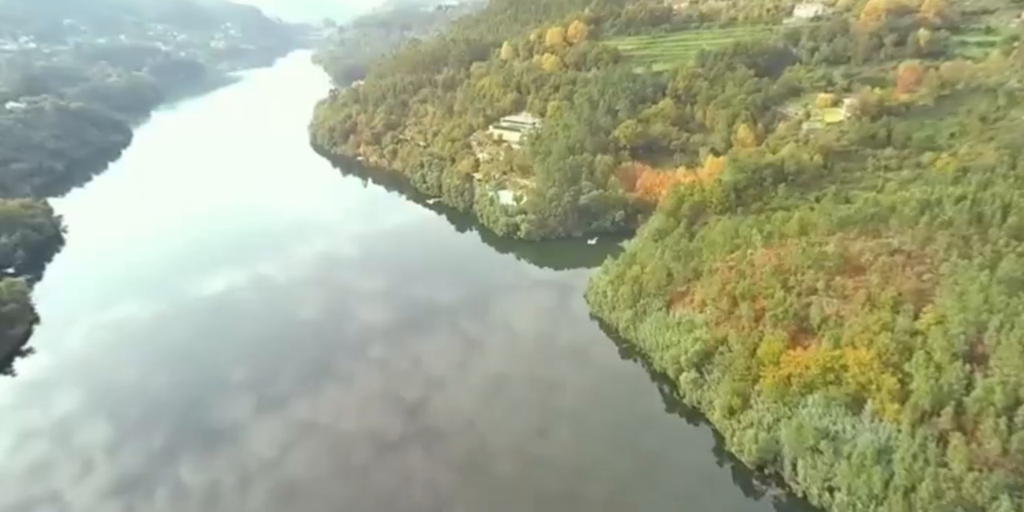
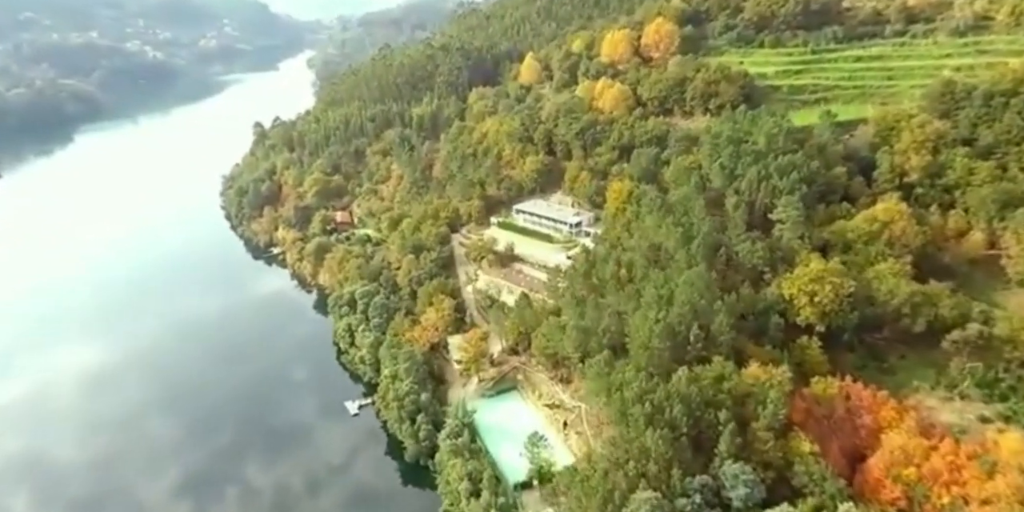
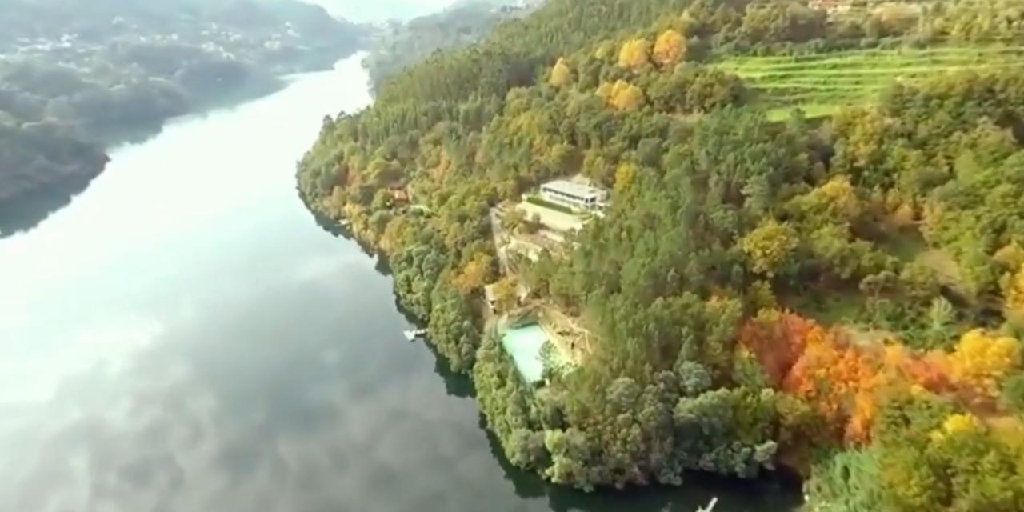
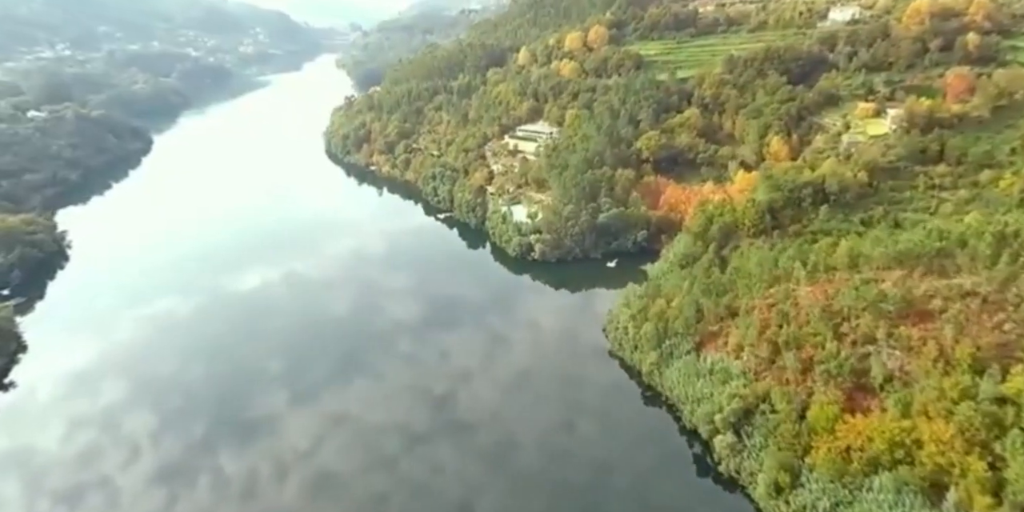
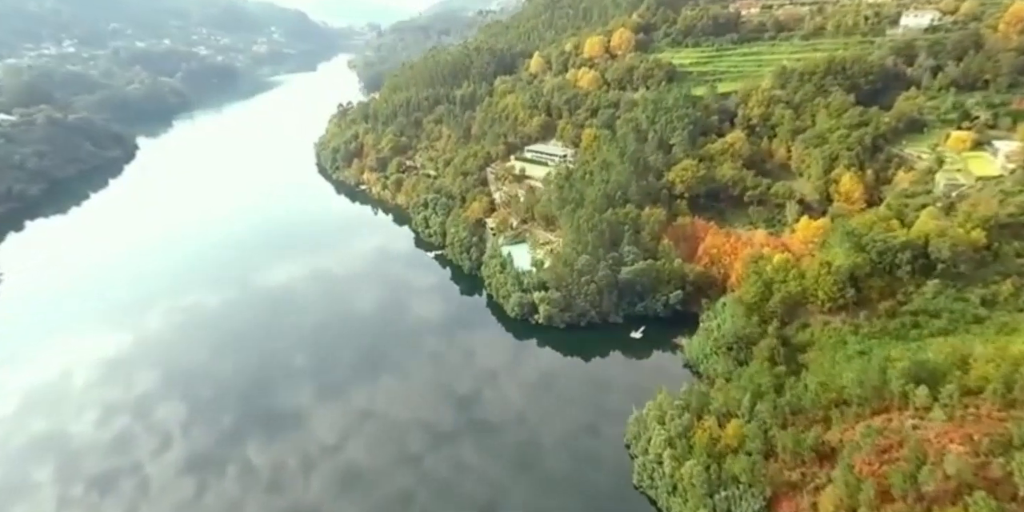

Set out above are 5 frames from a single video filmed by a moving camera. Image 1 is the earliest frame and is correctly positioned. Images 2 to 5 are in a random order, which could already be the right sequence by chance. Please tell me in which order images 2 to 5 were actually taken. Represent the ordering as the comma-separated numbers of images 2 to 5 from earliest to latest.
4, 5, 3, 2
